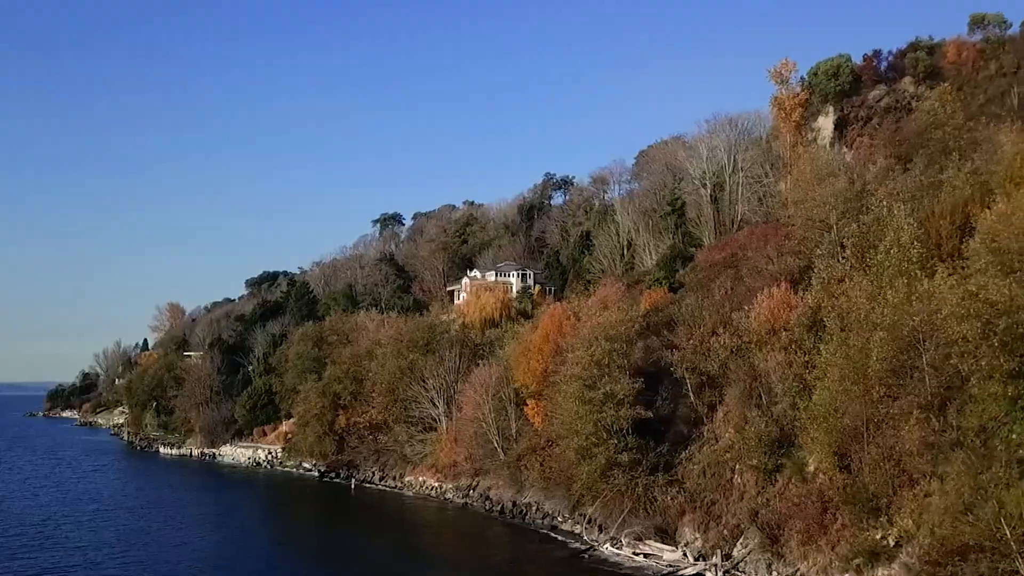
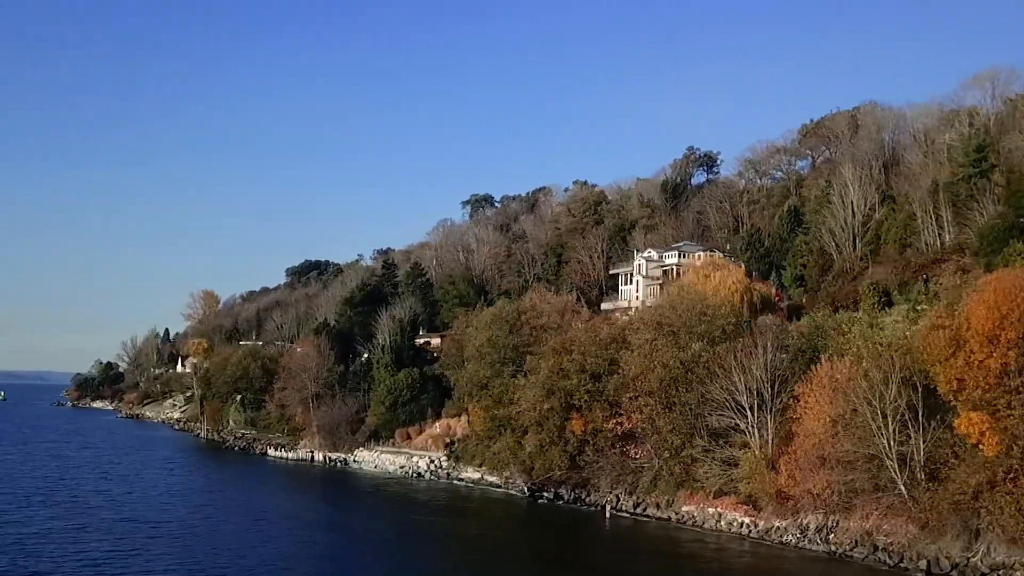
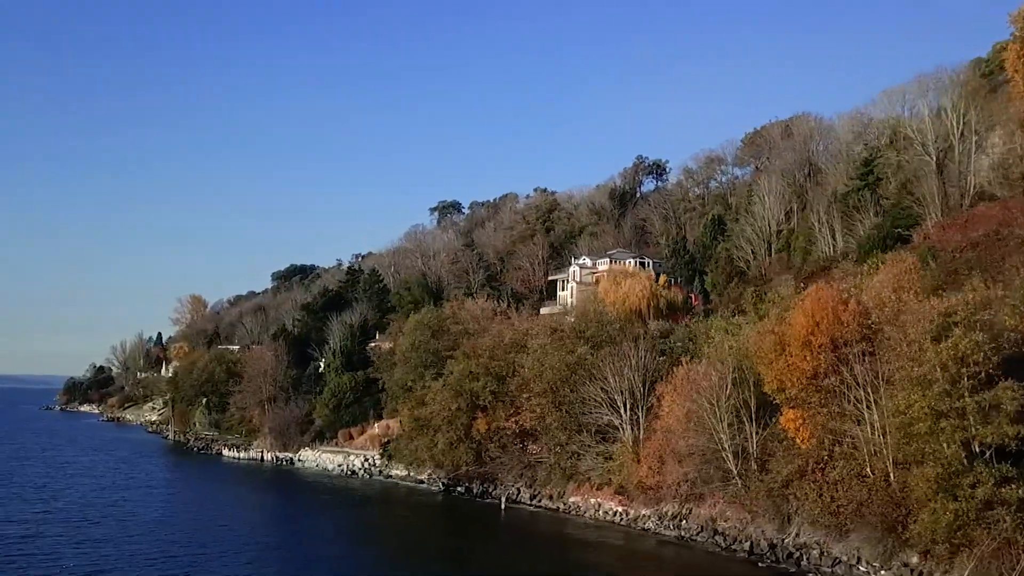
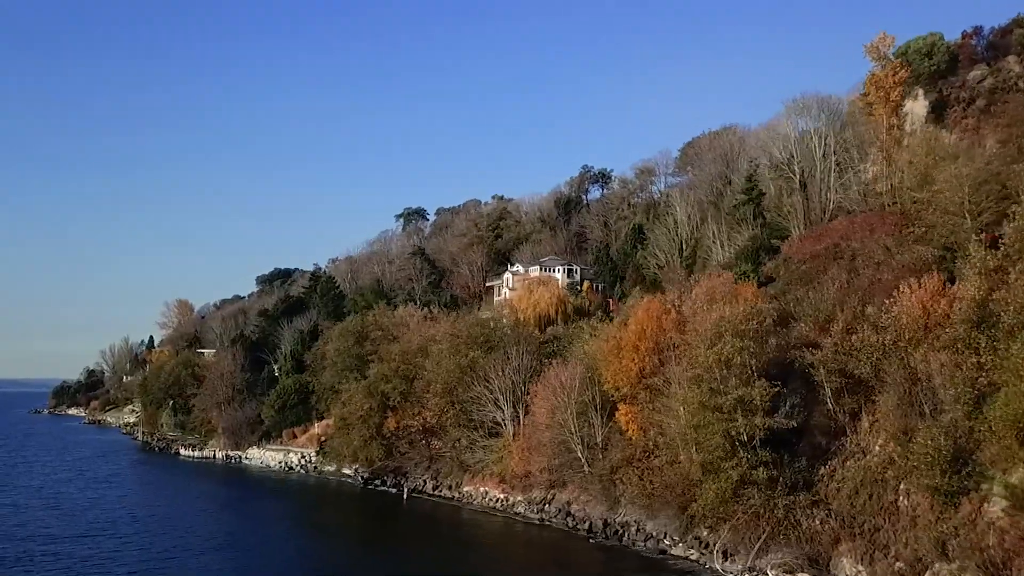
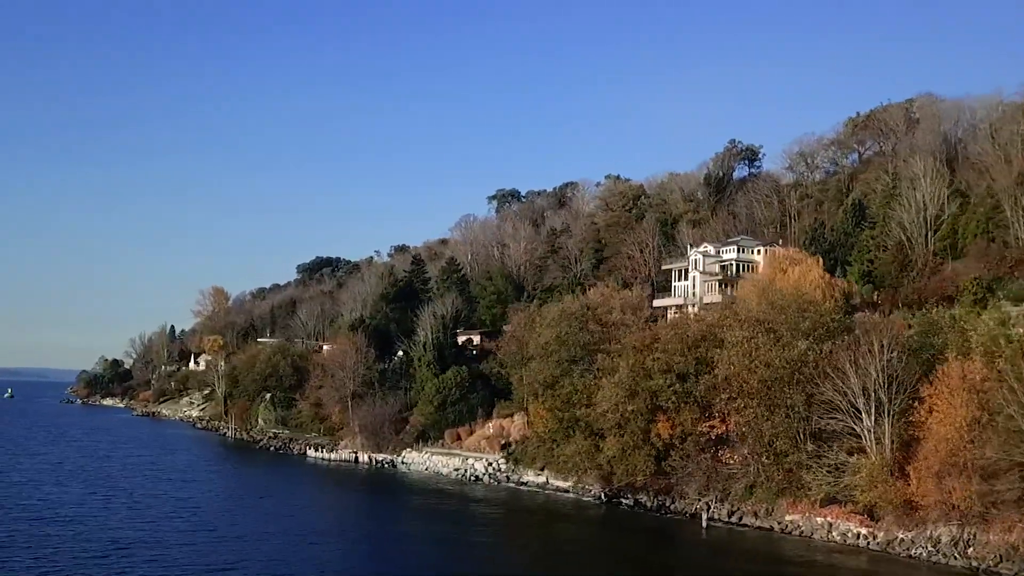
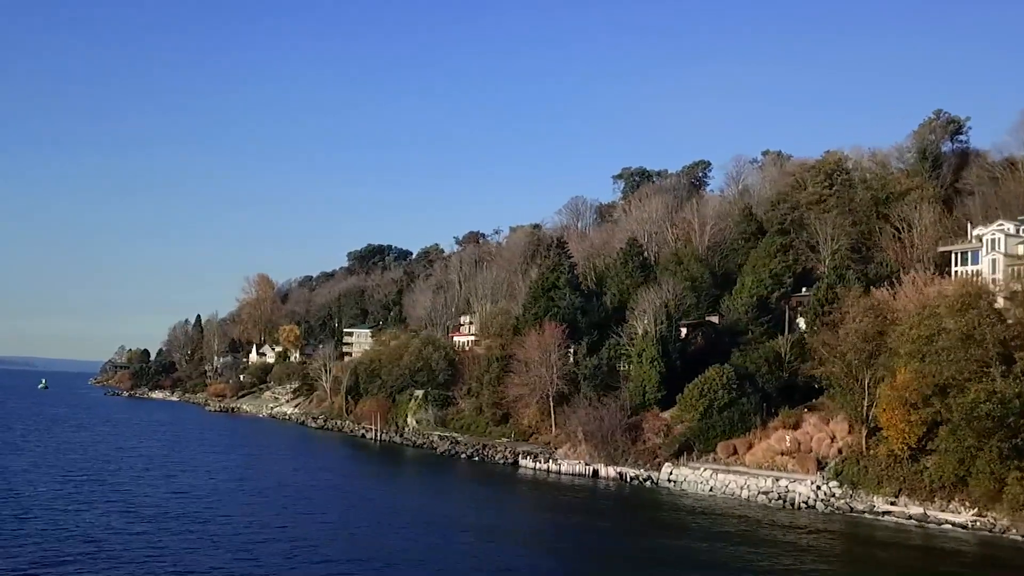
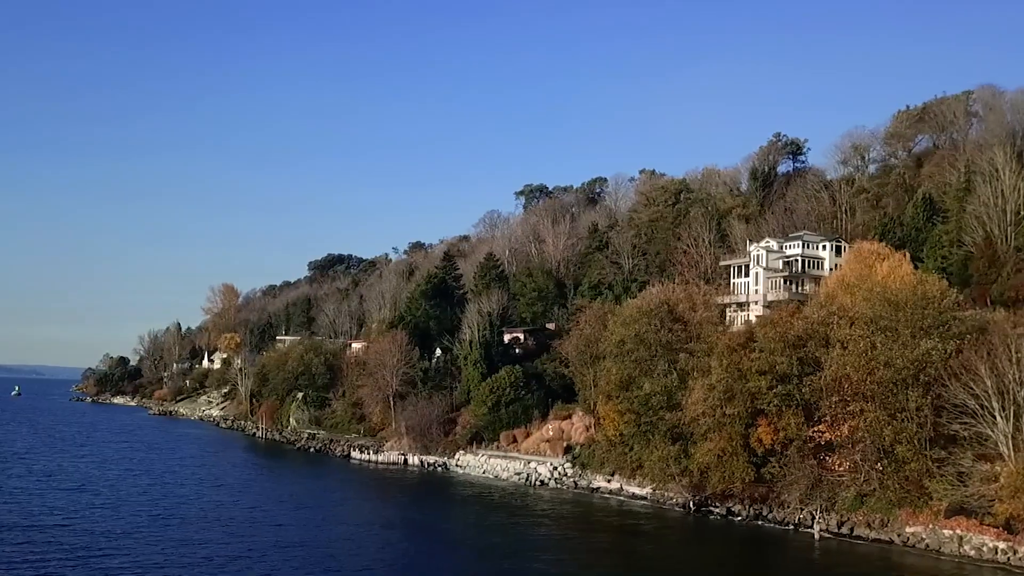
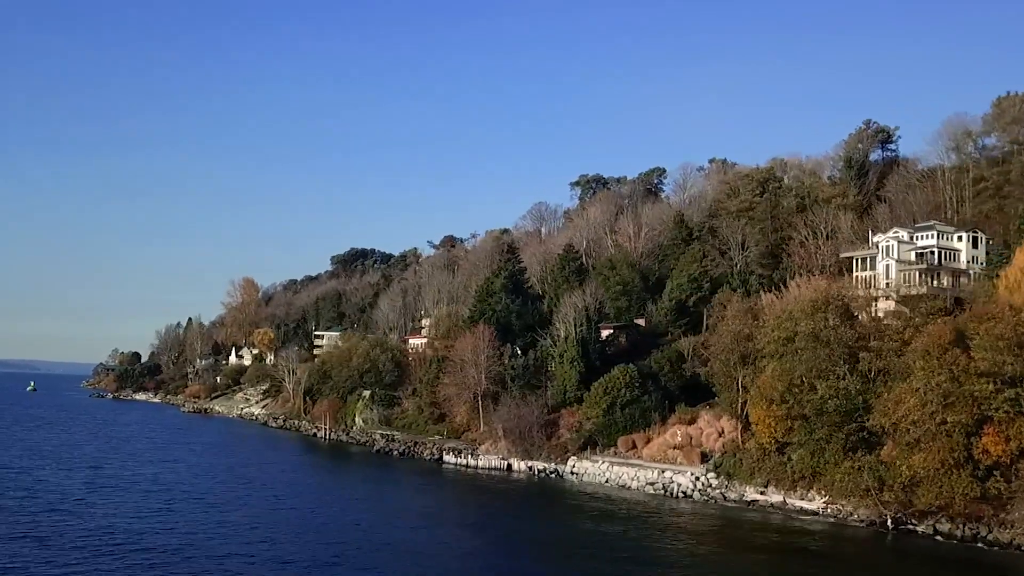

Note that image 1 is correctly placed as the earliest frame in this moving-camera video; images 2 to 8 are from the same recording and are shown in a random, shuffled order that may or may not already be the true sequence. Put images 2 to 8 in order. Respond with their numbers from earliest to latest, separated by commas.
4, 3, 2, 5, 7, 8, 6
